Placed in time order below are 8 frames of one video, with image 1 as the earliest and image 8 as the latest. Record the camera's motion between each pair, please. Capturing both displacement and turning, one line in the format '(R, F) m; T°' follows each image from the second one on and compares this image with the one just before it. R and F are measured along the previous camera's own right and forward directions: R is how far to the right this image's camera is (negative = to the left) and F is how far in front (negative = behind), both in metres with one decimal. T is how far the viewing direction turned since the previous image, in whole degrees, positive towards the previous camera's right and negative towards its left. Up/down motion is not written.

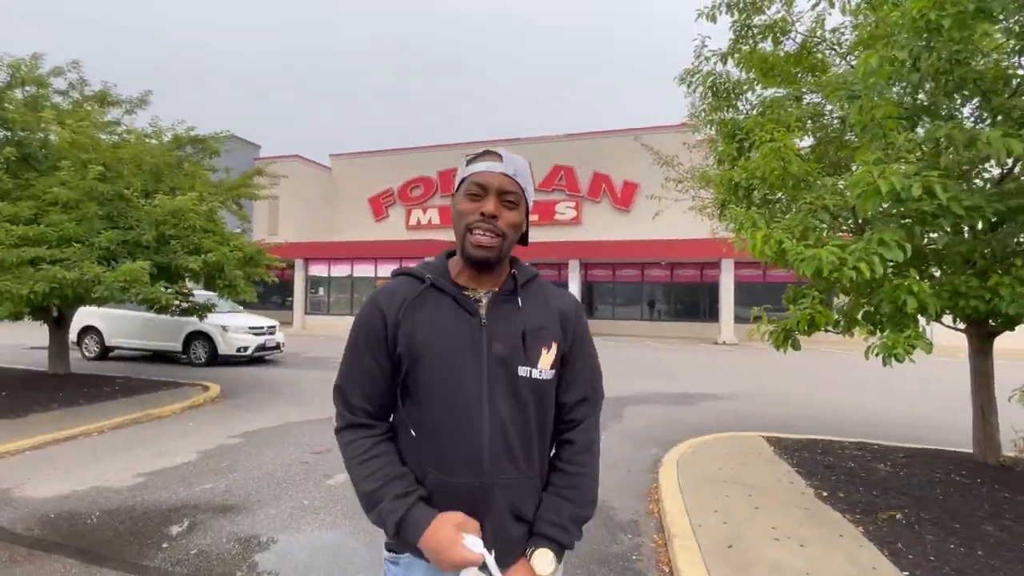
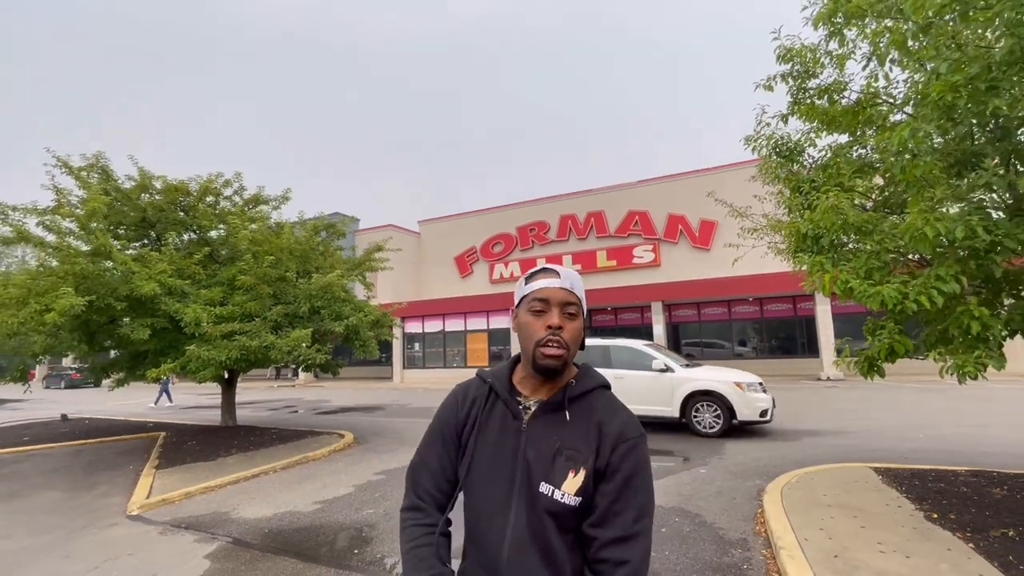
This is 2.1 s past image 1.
(-0.2, -1.0) m; -8°
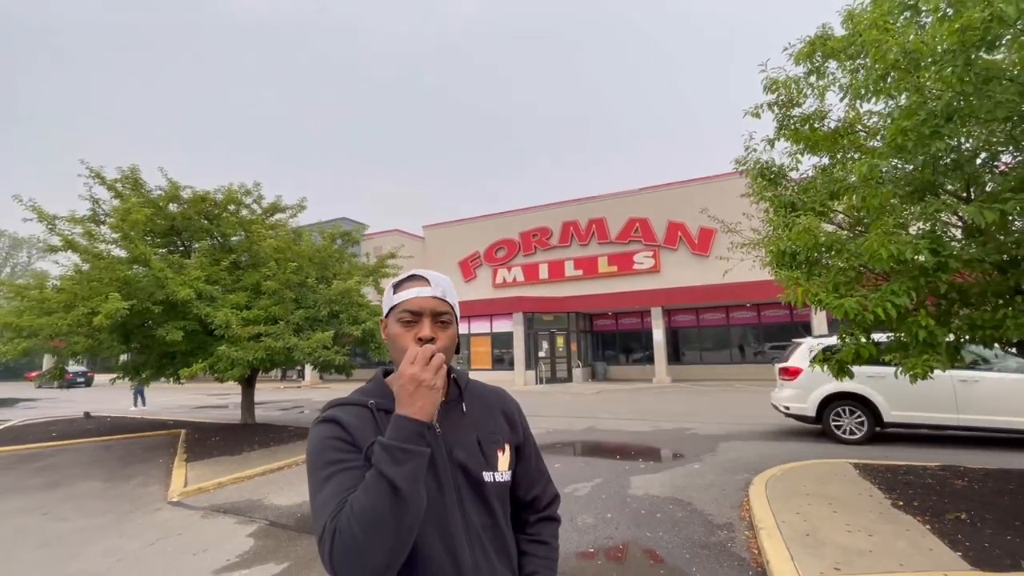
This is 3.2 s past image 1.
(-0.1, -0.6) m; 0°
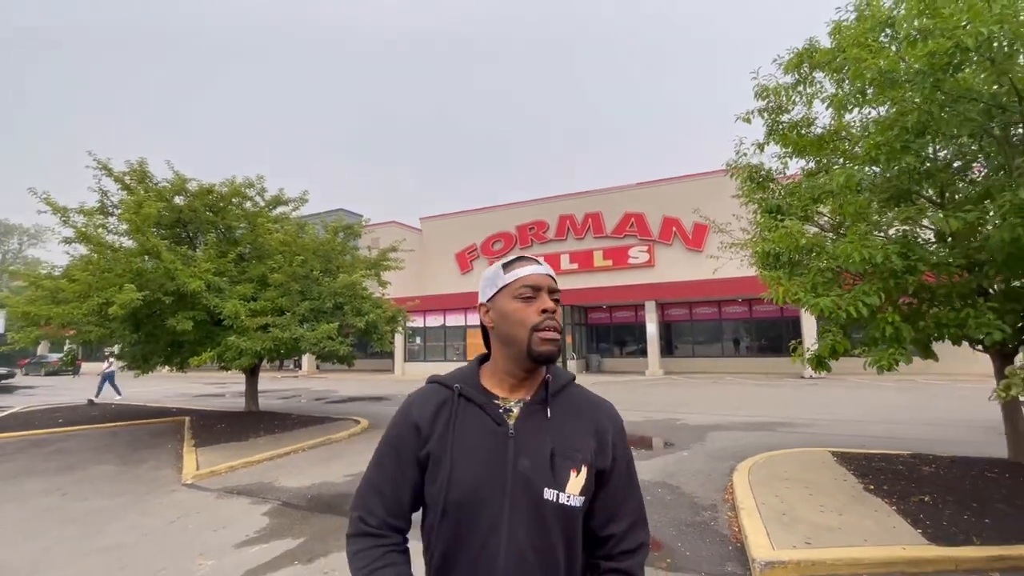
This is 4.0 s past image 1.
(-0.1, -0.4) m; +1°
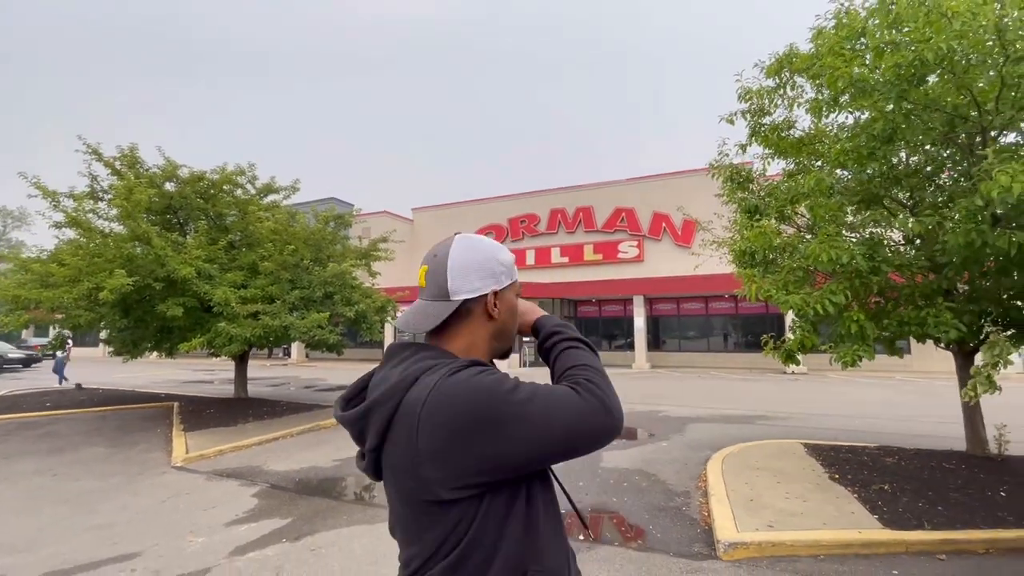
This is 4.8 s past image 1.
(+0.1, -0.2) m; +1°
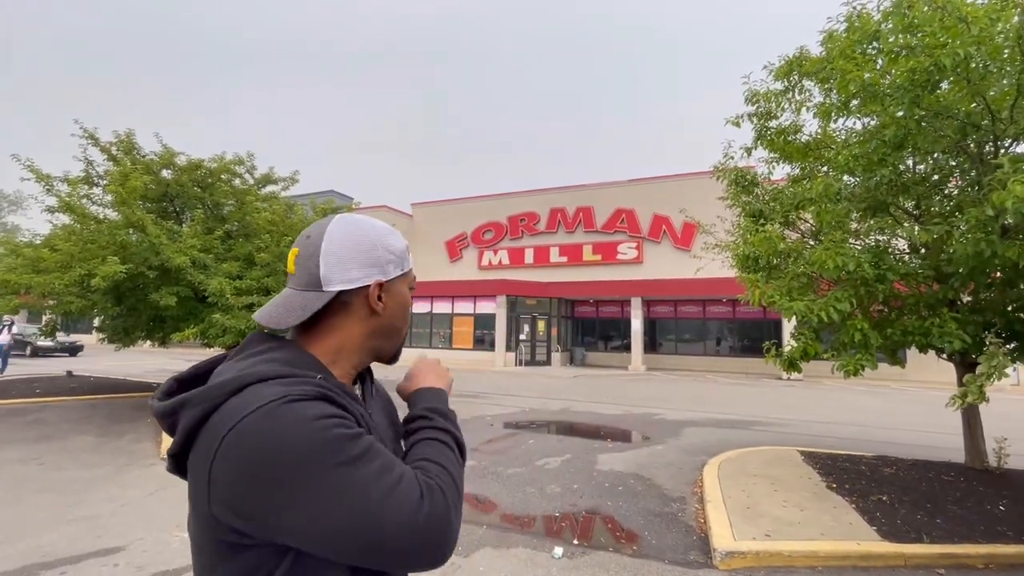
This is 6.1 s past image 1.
(0.0, +0.1) m; 0°
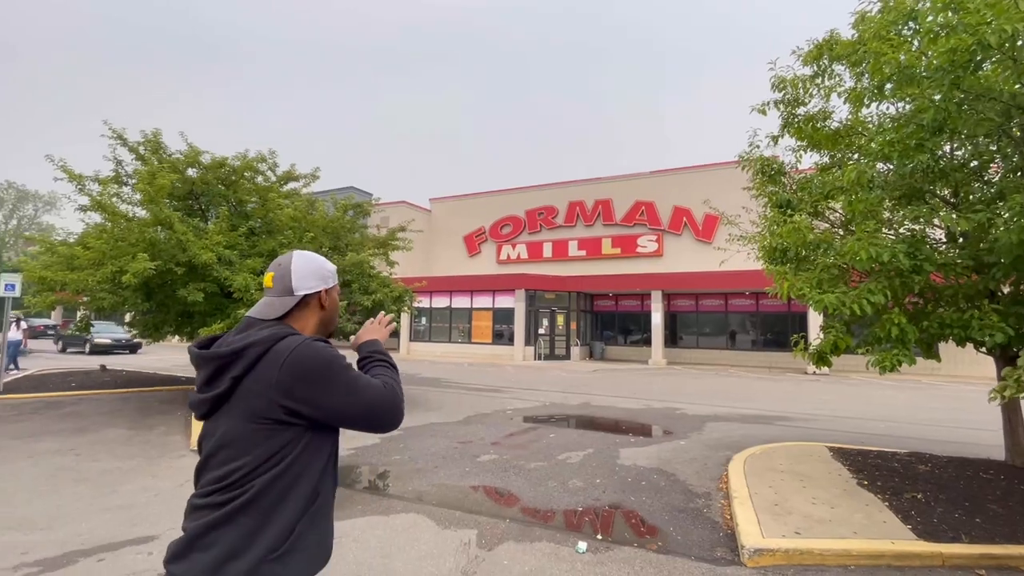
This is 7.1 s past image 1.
(0.0, 0.0) m; -2°
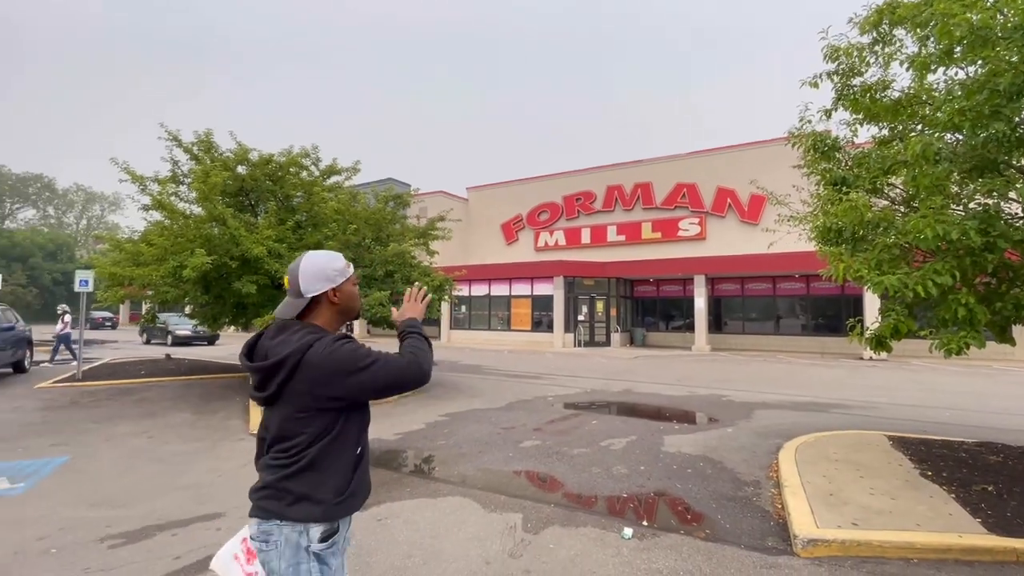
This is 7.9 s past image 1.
(0.0, +0.1) m; -4°
